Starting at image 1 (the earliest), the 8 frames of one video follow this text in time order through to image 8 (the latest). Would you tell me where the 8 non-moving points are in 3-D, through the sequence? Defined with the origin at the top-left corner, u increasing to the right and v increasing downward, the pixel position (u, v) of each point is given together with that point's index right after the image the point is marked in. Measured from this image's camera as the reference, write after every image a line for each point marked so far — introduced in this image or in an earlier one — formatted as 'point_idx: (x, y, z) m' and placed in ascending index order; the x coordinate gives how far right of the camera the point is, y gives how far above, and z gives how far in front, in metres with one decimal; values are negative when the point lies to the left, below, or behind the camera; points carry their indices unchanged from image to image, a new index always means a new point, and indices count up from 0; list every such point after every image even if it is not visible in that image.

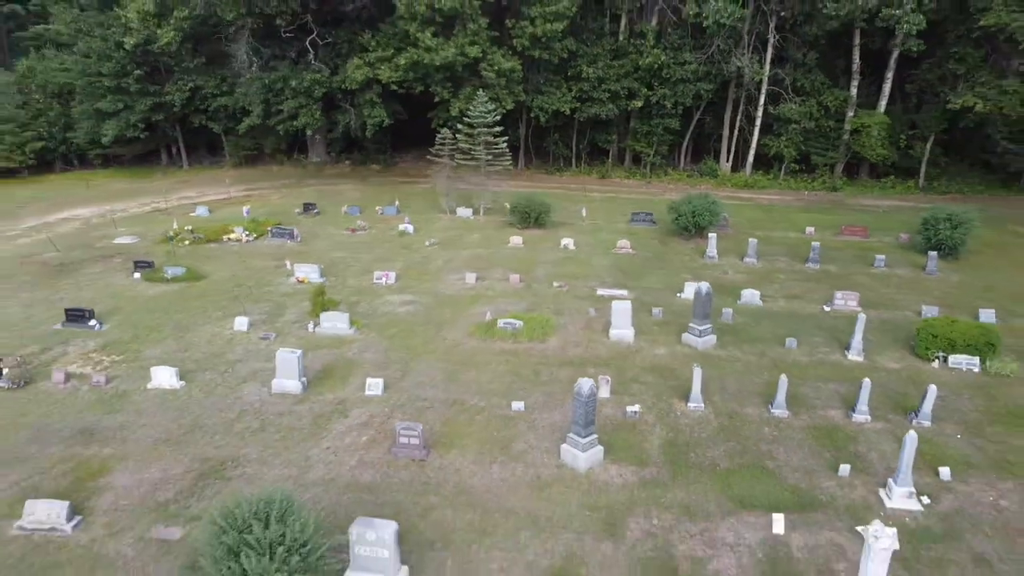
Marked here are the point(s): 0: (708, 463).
0: (+1.4, -1.2, +9.5) m
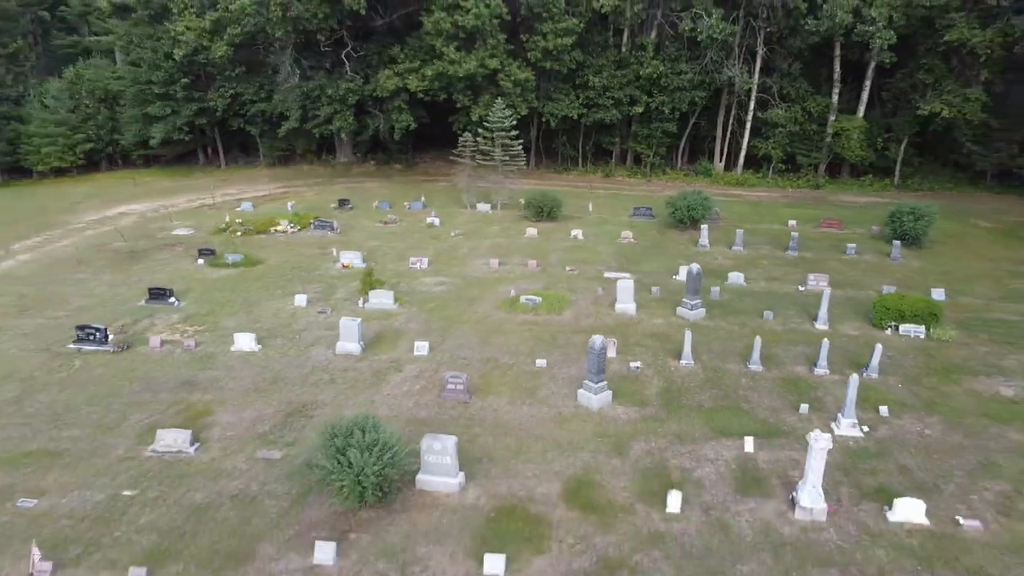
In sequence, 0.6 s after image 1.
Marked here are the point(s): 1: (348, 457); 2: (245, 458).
0: (+1.6, -1.0, +11.9) m
1: (-1.1, -1.1, +9.3) m
2: (-2.2, -1.4, +10.9) m
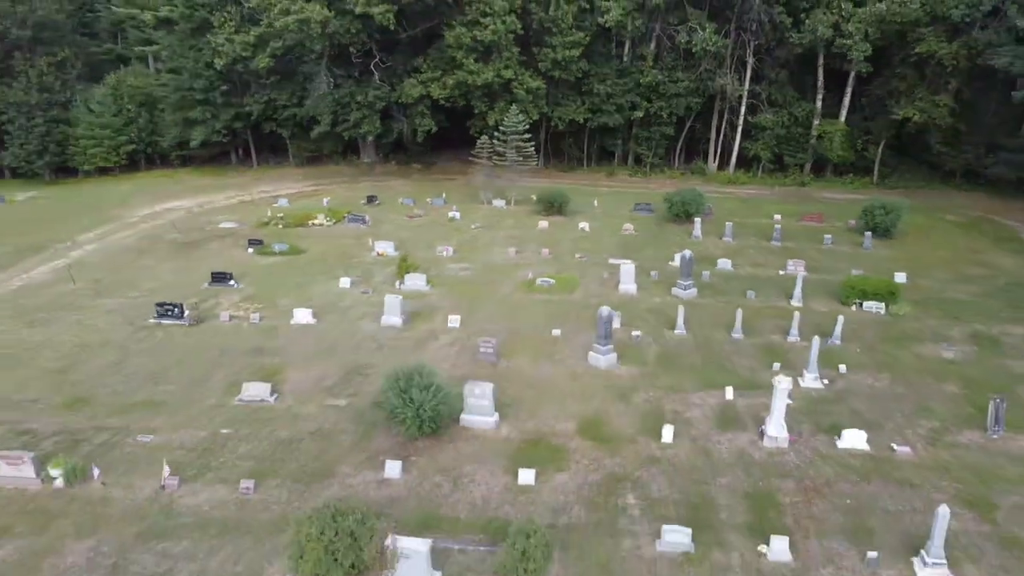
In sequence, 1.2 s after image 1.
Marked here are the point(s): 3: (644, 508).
0: (+1.9, -0.8, +14.2) m
1: (-0.8, -0.9, +11.7) m
2: (-1.9, -1.1, +13.3) m
3: (+1.0, -1.7, +10.3) m
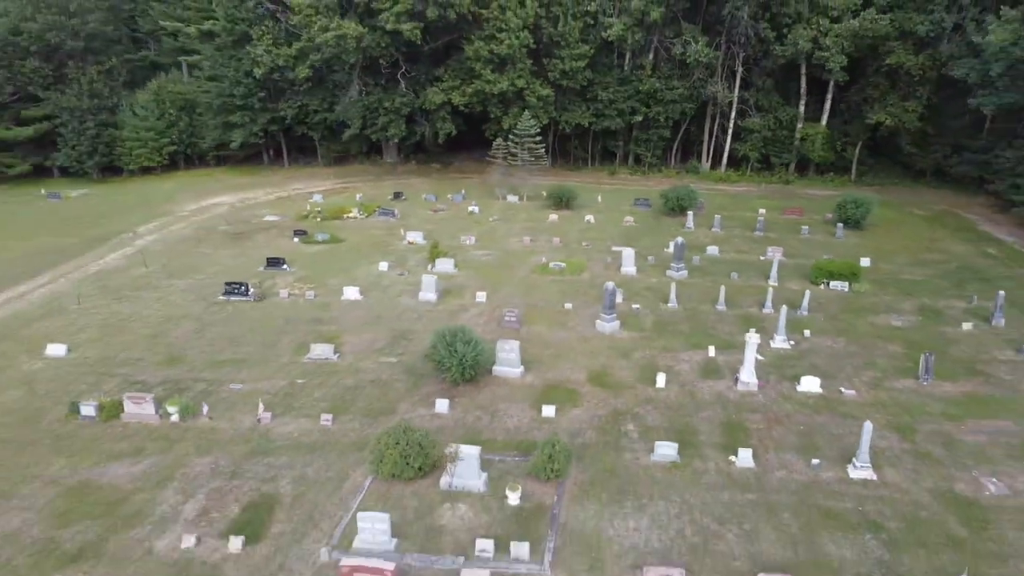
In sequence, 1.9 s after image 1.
0: (+2.1, -0.5, +17.1) m
1: (-0.6, -0.7, +14.5) m
2: (-1.7, -0.9, +16.1) m
3: (+1.3, -1.4, +13.1) m
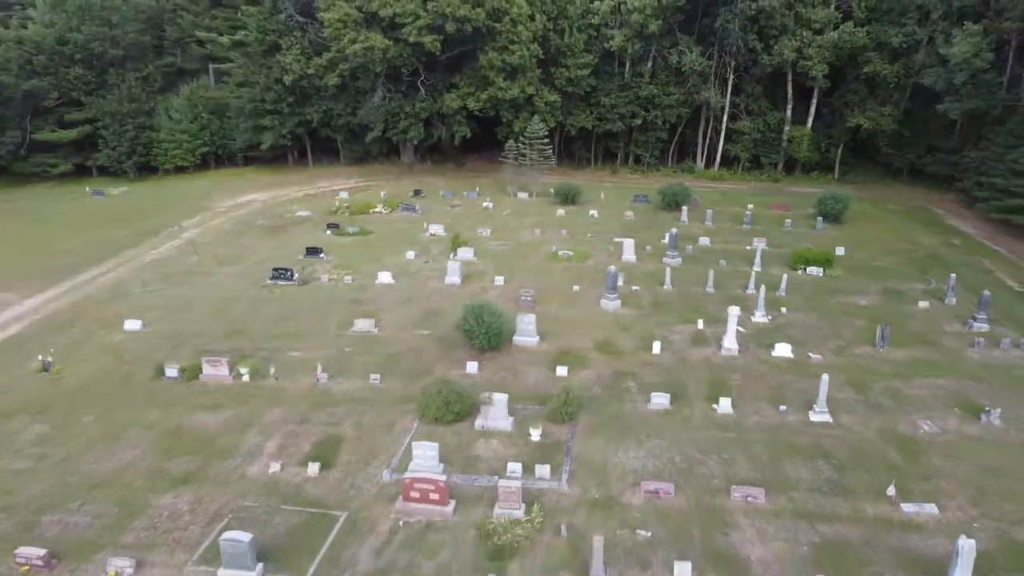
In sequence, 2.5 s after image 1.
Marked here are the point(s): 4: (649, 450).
0: (+2.3, -0.3, +19.7) m
1: (-0.4, -0.4, +17.1) m
2: (-1.4, -0.6, +18.7) m
3: (+1.5, -1.2, +15.7) m
4: (+1.4, -1.6, +13.6) m
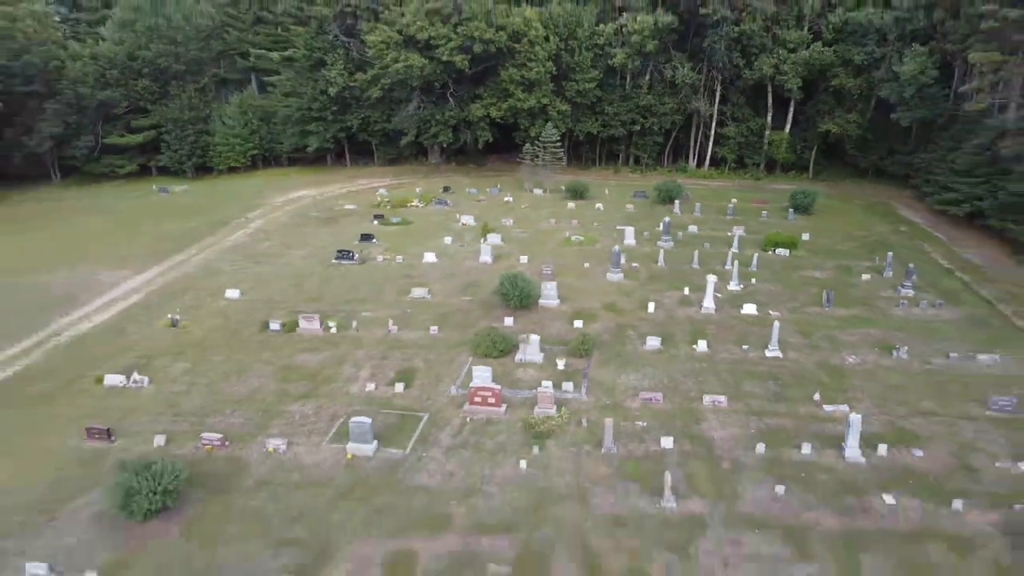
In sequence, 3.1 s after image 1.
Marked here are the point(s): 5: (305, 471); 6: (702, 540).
0: (+2.8, +0.2, +24.5) m
1: (+0.1, 0.0, +22.0) m
2: (-1.0, -0.2, +23.6) m
3: (+1.9, -0.7, +20.6) m
4: (+1.8, -1.2, +18.4) m
5: (-2.3, -2.1, +15.3) m
6: (+1.8, -2.4, +12.9) m
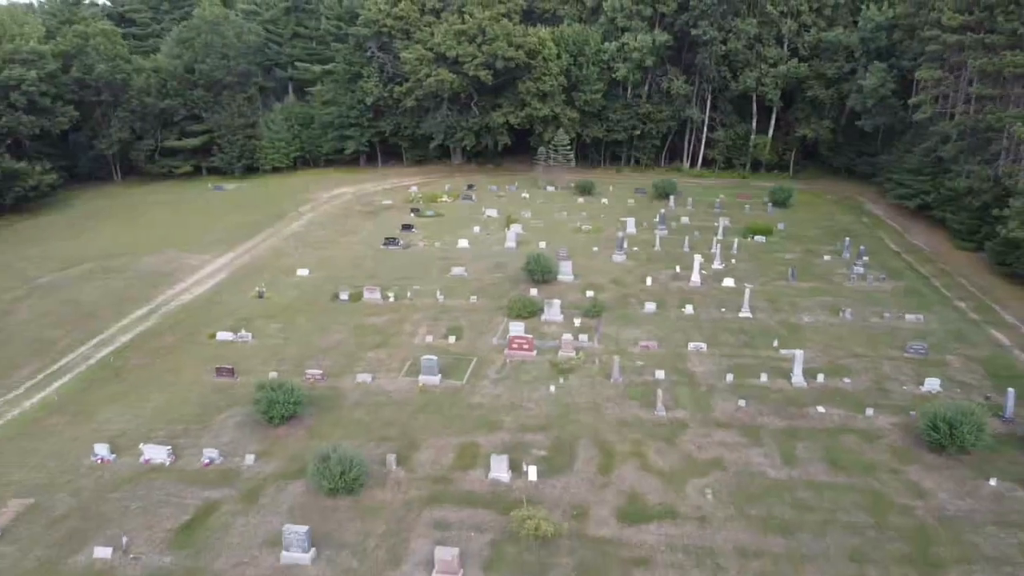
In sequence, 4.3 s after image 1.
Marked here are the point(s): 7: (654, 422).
0: (+3.3, +0.6, +29.6) m
1: (+0.5, +0.5, +27.1) m
2: (-0.5, +0.3, +28.7) m
3: (+2.4, -0.3, +25.7) m
4: (+2.3, -0.7, +23.5) m
5: (-1.9, -1.6, +20.4) m
6: (+2.3, -1.9, +18.0) m
7: (+1.9, -1.8, +18.5) m
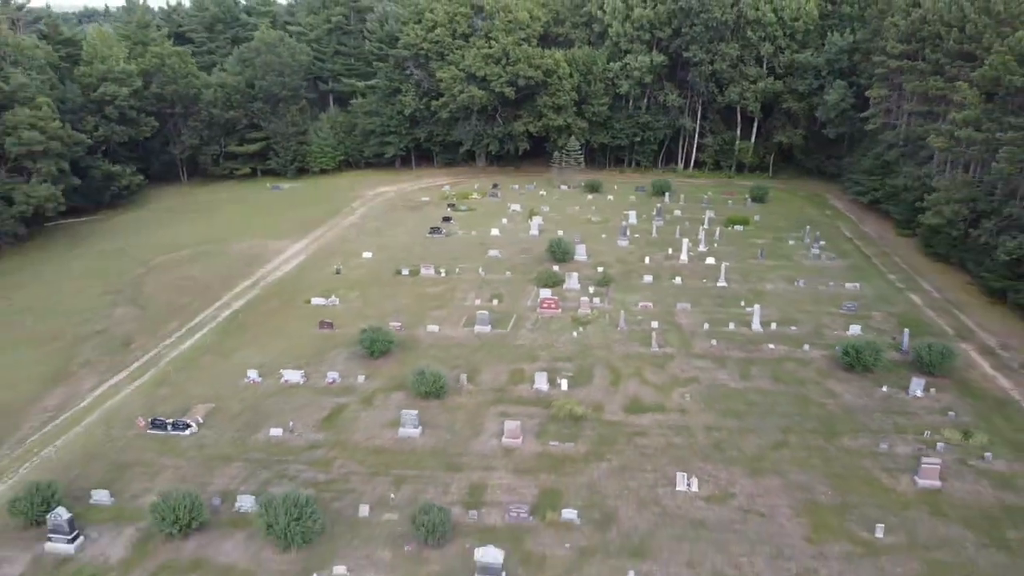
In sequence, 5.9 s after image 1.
0: (+3.9, +1.2, +36.6) m
1: (+1.2, +1.0, +34.1) m
2: (+0.1, +0.8, +35.7) m
3: (+3.1, +0.3, +32.7) m
4: (+2.9, -0.2, +30.5) m
5: (-1.2, -1.0, +27.4) m
6: (+3.0, -1.4, +25.0) m
7: (+2.6, -1.3, +25.5) m
